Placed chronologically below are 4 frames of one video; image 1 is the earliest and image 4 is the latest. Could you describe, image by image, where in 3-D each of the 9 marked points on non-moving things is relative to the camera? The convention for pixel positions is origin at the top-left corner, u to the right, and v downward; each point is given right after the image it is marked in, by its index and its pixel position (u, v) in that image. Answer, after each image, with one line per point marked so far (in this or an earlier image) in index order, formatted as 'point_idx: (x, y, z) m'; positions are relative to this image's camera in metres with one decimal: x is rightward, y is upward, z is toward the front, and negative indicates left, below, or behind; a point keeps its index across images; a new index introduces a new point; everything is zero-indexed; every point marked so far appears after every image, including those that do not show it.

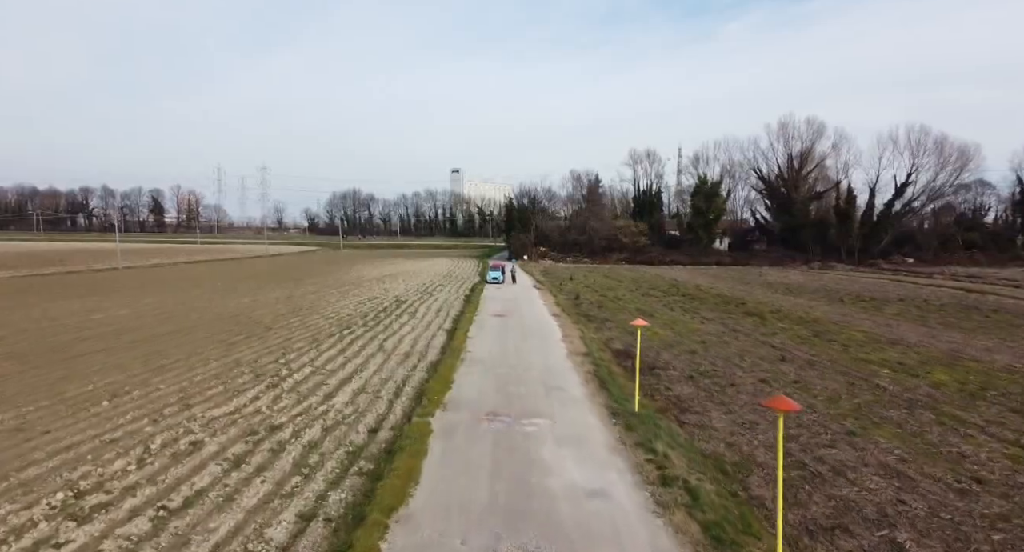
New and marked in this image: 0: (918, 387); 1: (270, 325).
0: (+9.8, -2.7, +12.6) m
1: (-9.2, -1.9, +19.8) m
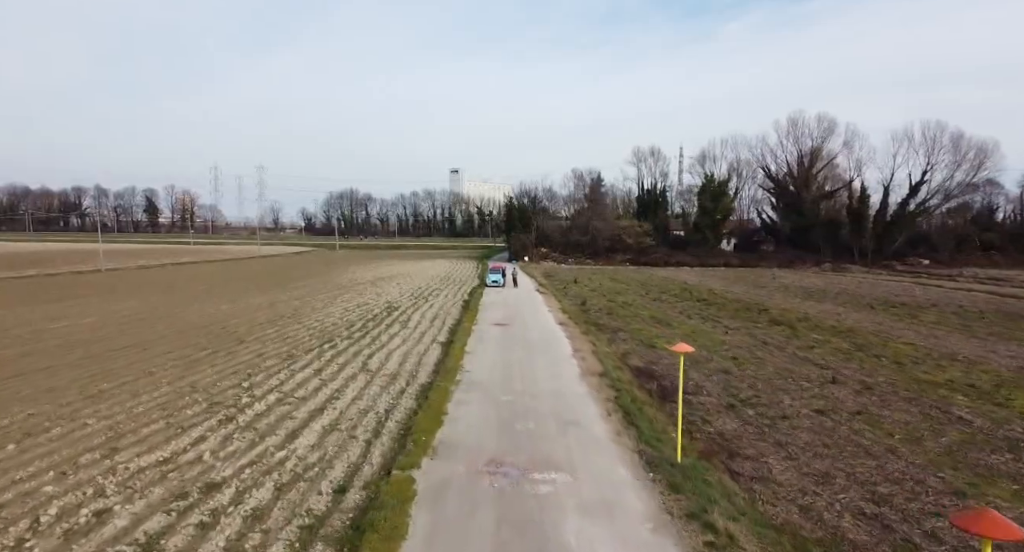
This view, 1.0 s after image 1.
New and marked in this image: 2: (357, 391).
0: (+9.9, -2.9, +10.4) m
1: (-9.1, -2.1, +17.6) m
2: (-3.5, -2.6, +11.8) m
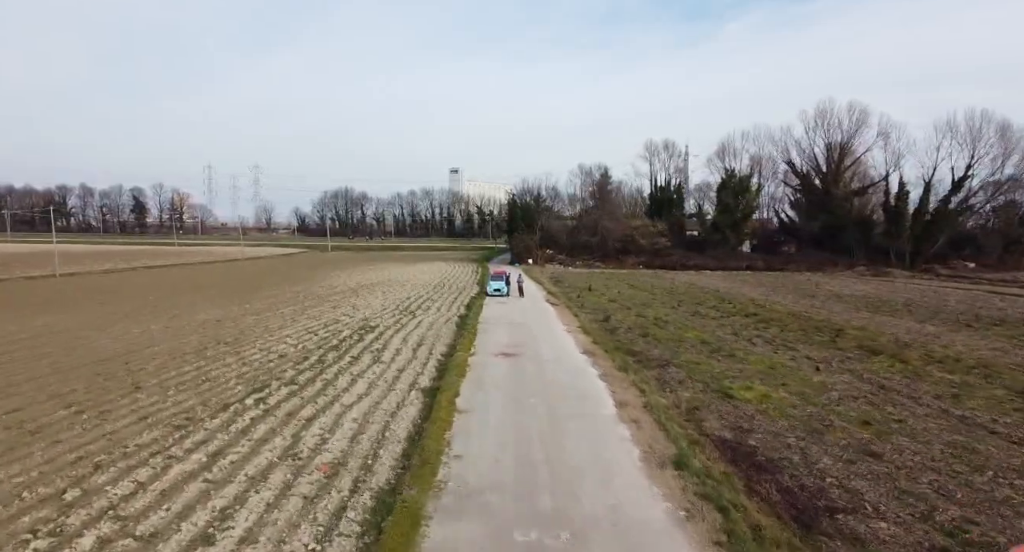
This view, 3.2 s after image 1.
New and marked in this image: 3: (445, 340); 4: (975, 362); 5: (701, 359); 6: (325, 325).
0: (+10.2, -3.3, +5.2) m
1: (-8.8, -2.5, +12.4) m
2: (-3.2, -3.0, +6.6) m
3: (-2.3, -2.2, +17.5) m
4: (+13.4, -2.5, +15.1) m
5: (+5.5, -2.4, +15.1) m
6: (-7.1, -1.9, +19.8) m
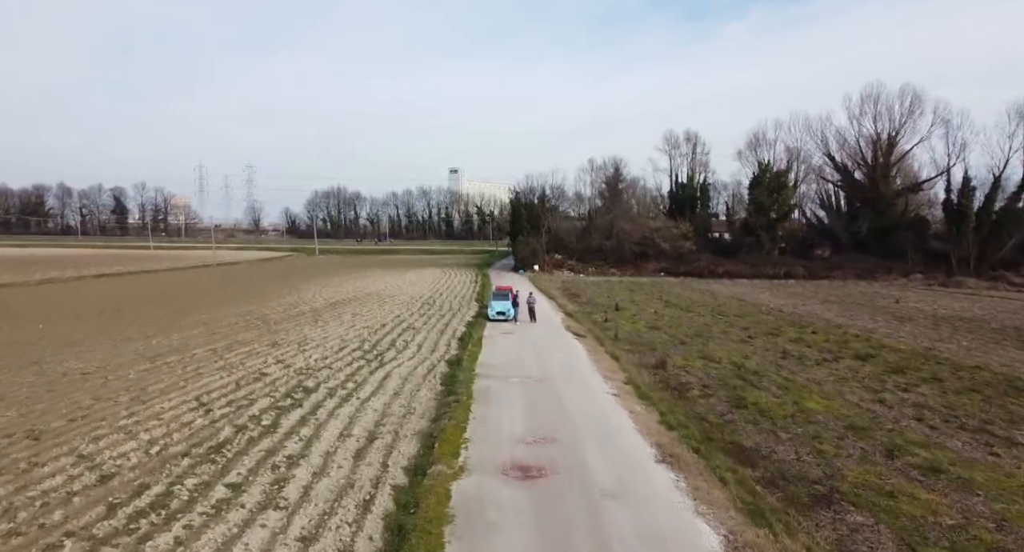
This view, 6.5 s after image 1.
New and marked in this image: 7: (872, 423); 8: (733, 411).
0: (+10.6, -4.1, -1.8) m
1: (-8.4, -3.3, +5.4) m
2: (-2.8, -3.8, -0.4) m
3: (-1.9, -3.0, +10.5) m
4: (+13.8, -3.2, +8.1) m
5: (+5.8, -3.2, +8.1) m
6: (-6.7, -2.7, +12.8) m
7: (+7.4, -3.0, +10.9) m
8: (+4.8, -3.0, +11.5) m
